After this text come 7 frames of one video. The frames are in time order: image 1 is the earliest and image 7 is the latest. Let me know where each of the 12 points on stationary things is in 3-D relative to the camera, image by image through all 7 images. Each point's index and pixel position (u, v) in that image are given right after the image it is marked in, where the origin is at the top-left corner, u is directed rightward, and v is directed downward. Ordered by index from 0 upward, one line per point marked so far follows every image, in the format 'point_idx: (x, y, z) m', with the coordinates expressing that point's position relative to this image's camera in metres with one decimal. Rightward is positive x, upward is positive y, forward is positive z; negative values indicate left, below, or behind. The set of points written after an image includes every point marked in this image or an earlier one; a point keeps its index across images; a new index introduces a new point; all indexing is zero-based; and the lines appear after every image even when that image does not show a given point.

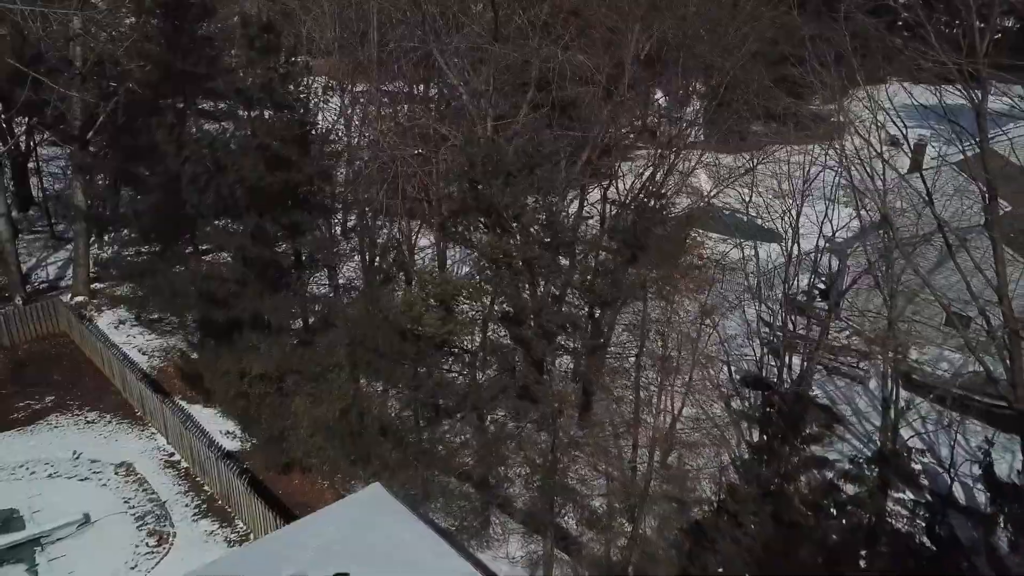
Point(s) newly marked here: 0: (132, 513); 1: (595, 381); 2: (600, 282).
0: (-11.8, -7.0, +18.2) m
1: (+2.5, -2.7, +16.0) m
2: (+2.3, +0.3, +15.1) m
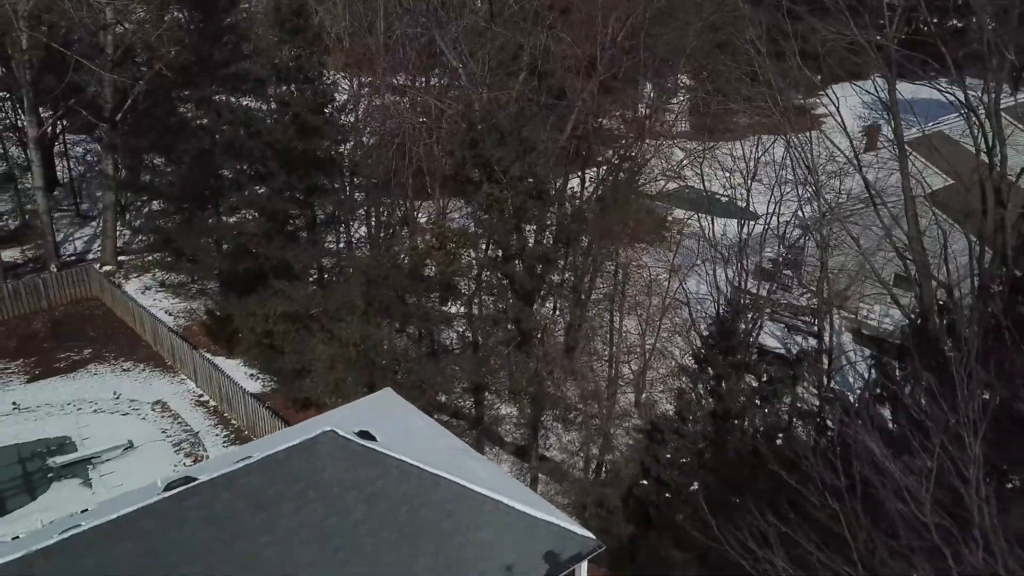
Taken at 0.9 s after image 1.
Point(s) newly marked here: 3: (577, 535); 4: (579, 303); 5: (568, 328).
0: (-12.2, -5.4, +20.8) m
1: (+2.2, -1.2, +18.6) m
2: (+2.0, +1.9, +17.7) m
3: (+1.2, -4.7, +11.3) m
4: (+2.1, -0.5, +18.6) m
5: (+1.9, -1.3, +18.8) m
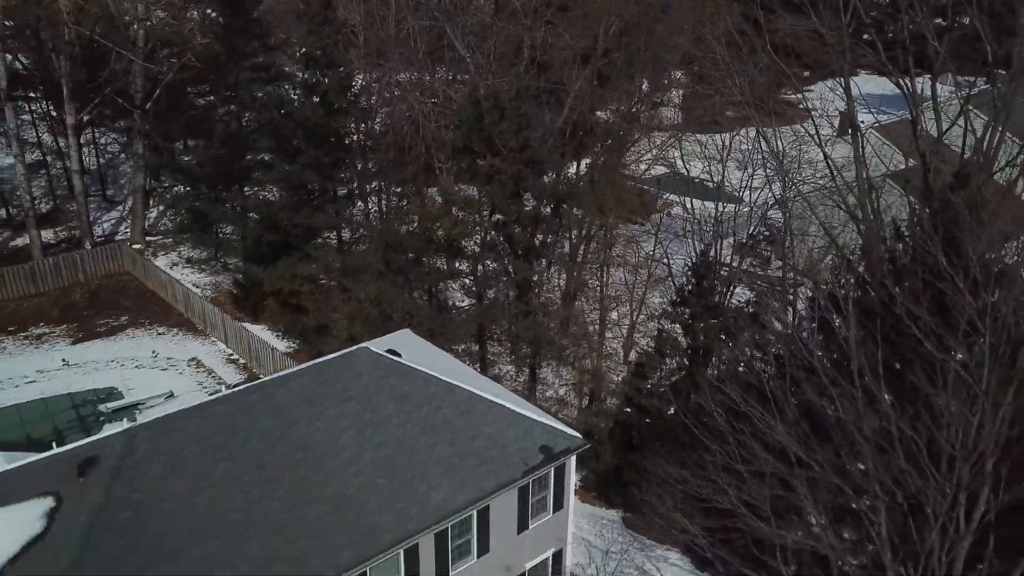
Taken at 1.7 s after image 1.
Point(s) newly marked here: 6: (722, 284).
0: (-12.1, -4.1, +23.2) m
1: (+2.2, +0.2, +21.0) m
2: (+2.1, +3.2, +20.1) m
3: (+1.3, -3.4, +13.6) m
4: (+2.2, +0.9, +21.0) m
5: (+2.0, 0.0, +21.2) m
6: (+6.7, +0.1, +18.9) m
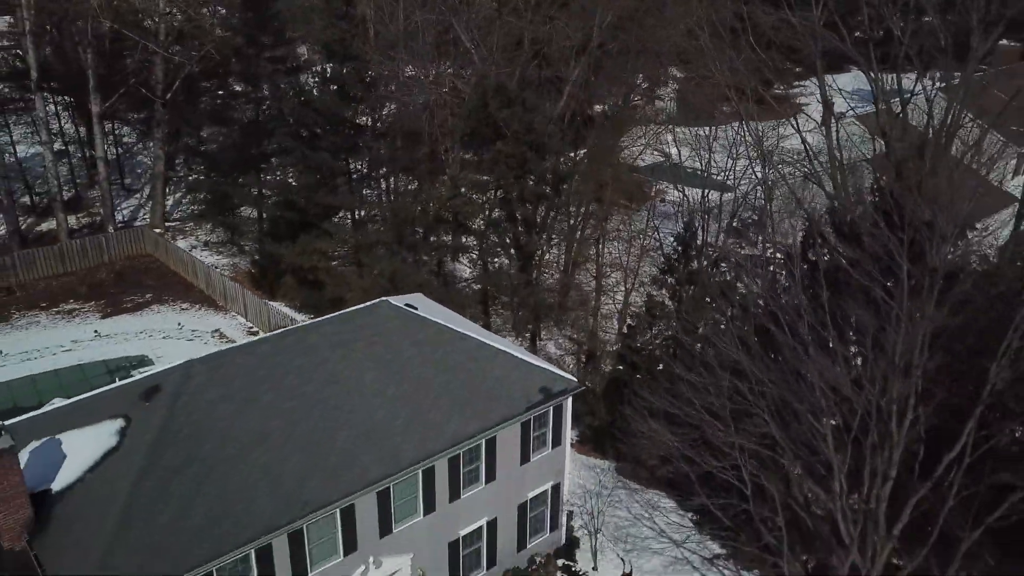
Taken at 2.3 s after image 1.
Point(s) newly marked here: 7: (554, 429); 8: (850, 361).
0: (-12.0, -3.0, +24.9) m
1: (+2.3, +1.2, +22.8) m
2: (+2.2, +4.2, +21.8) m
3: (+1.3, -2.3, +15.4) m
4: (+2.3, +1.9, +22.7) m
5: (+2.0, +1.1, +23.0) m
6: (+6.8, +1.2, +20.7) m
7: (+1.1, -3.7, +15.4) m
8: (+7.3, -1.5, +12.5) m
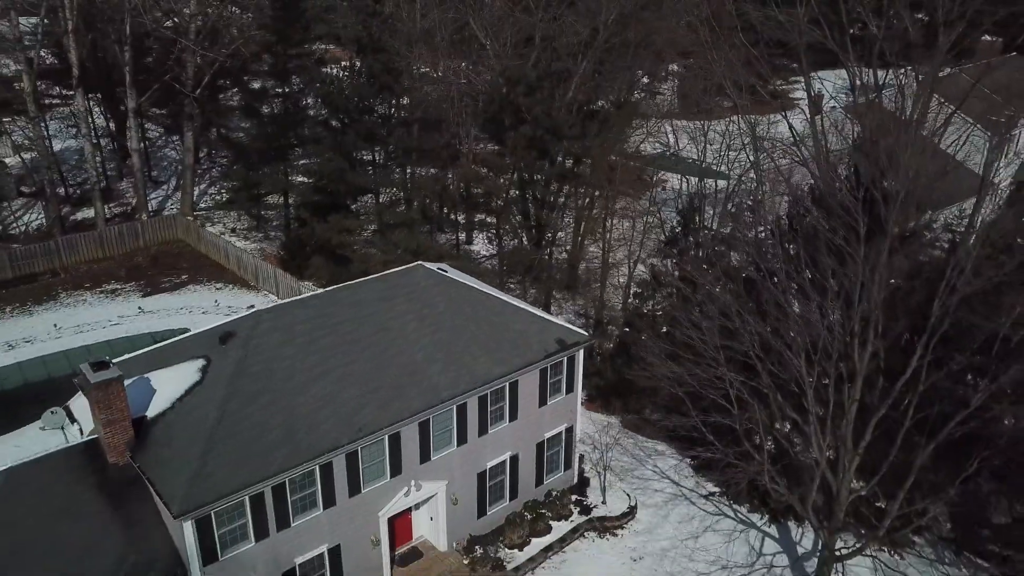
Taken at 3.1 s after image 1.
0: (-11.4, -2.0, +27.1) m
1: (+2.9, +2.3, +24.9) m
2: (+2.7, +5.3, +24.0) m
3: (+1.9, -1.3, +17.5) m
4: (+2.9, +3.0, +24.8) m
5: (+2.6, +2.1, +25.1) m
6: (+7.4, +2.2, +22.8) m
7: (+1.7, -2.7, +17.6) m
8: (+7.9, -0.5, +14.6) m
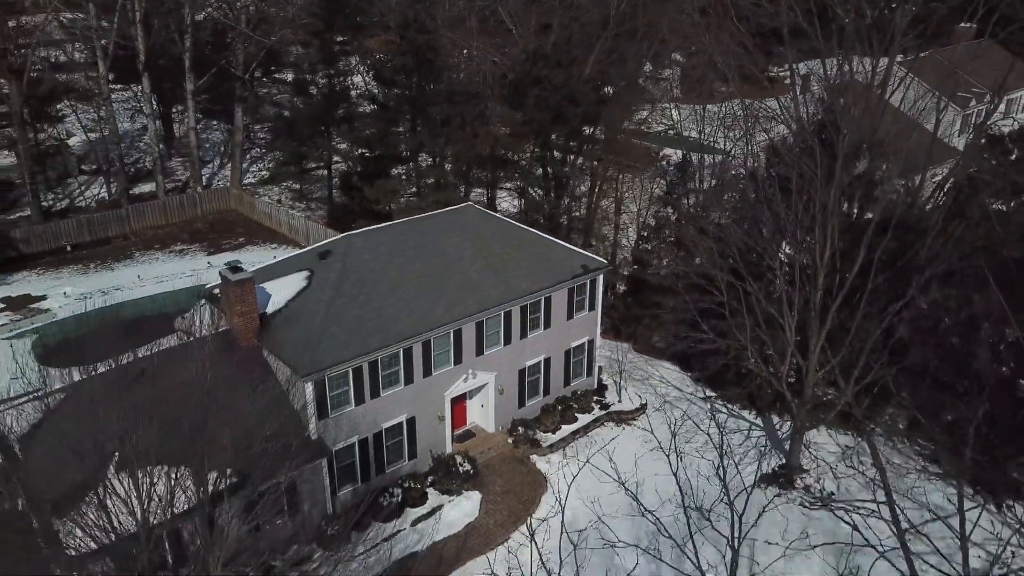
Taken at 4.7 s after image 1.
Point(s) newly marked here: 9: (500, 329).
0: (-10.2, +0.3, +31.1) m
1: (+4.1, +4.7, +28.8) m
2: (+3.9, +7.7, +27.9) m
3: (+3.1, +1.1, +21.5) m
4: (+4.1, +5.4, +28.8) m
5: (+3.8, +4.5, +29.0) m
6: (+8.6, +4.7, +26.7) m
7: (+2.9, -0.3, +21.6) m
8: (+9.1, +1.9, +18.6) m
9: (-0.4, -1.4, +19.7) m
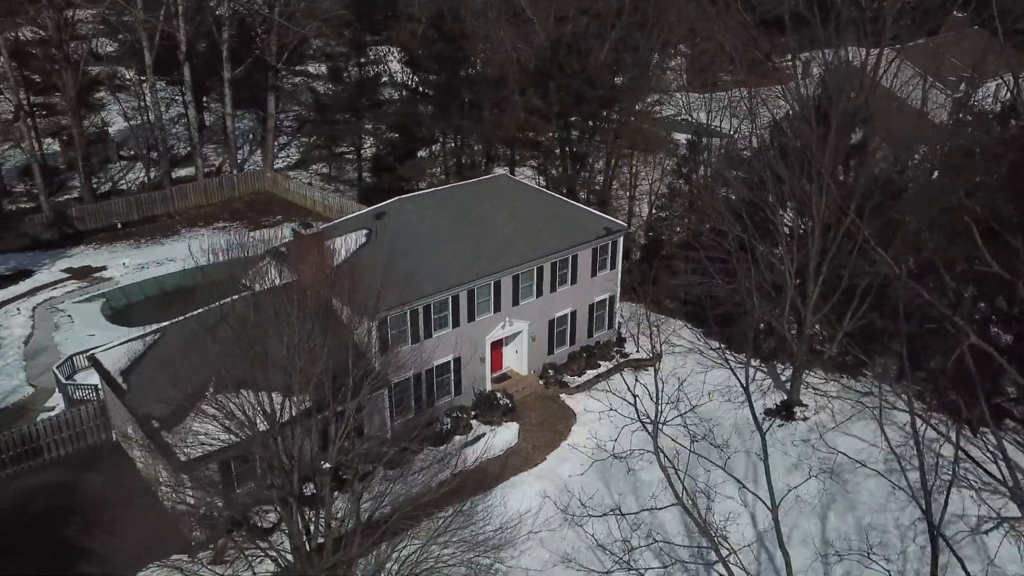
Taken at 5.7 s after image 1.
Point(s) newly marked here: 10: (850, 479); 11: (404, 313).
0: (-9.0, +2.0, +33.7) m
1: (+5.3, +6.4, +31.3) m
2: (+5.1, +9.4, +30.4) m
3: (+4.3, +2.7, +24.0) m
4: (+5.3, +7.0, +31.3) m
5: (+5.1, +6.2, +31.5) m
6: (+9.8, +6.3, +29.2) m
7: (+4.1, +1.3, +24.1) m
8: (+10.3, +3.5, +21.1) m
9: (+0.8, +0.2, +22.2) m
10: (+11.2, -6.3, +19.4) m
11: (-3.6, -0.8, +19.6) m
